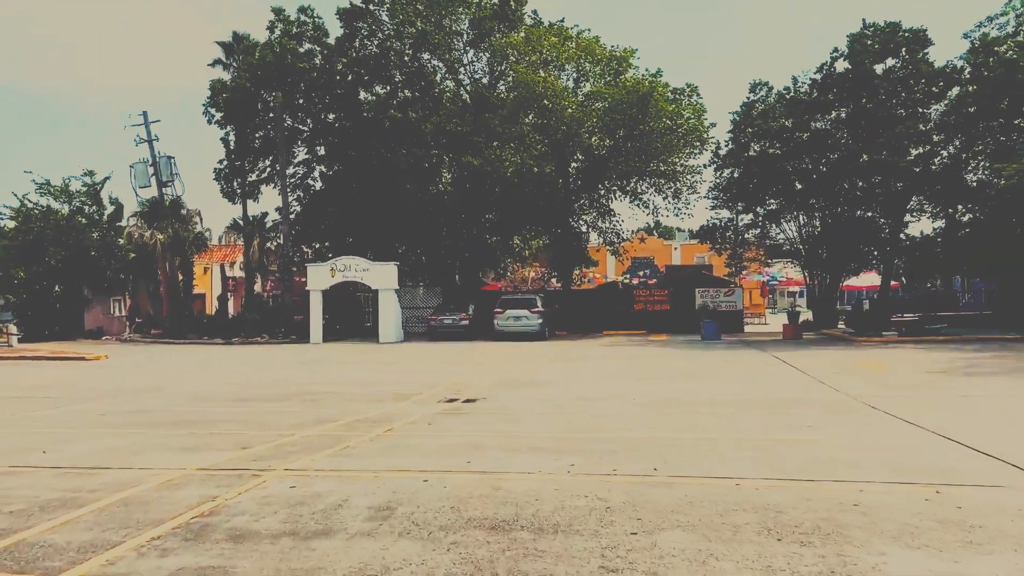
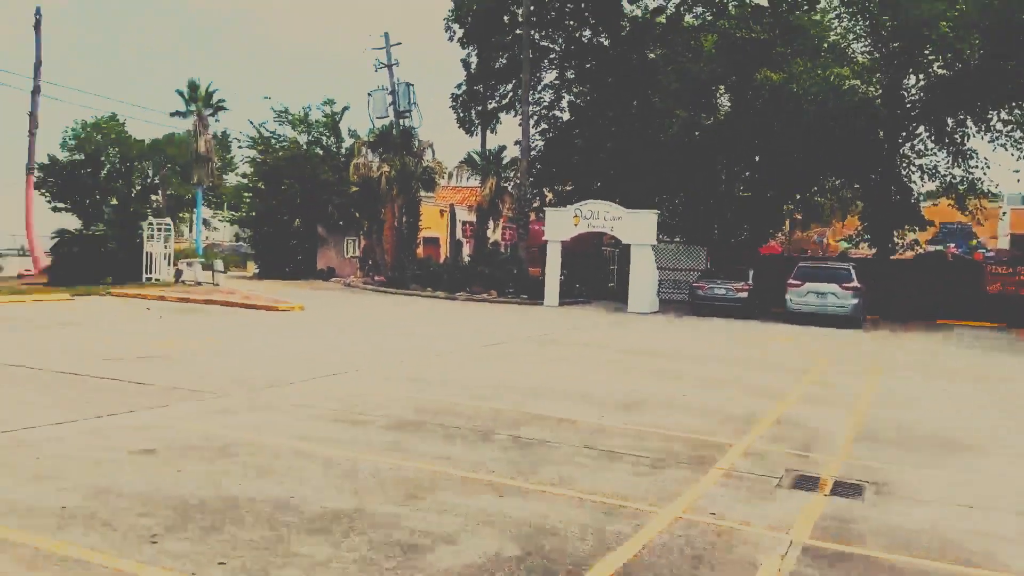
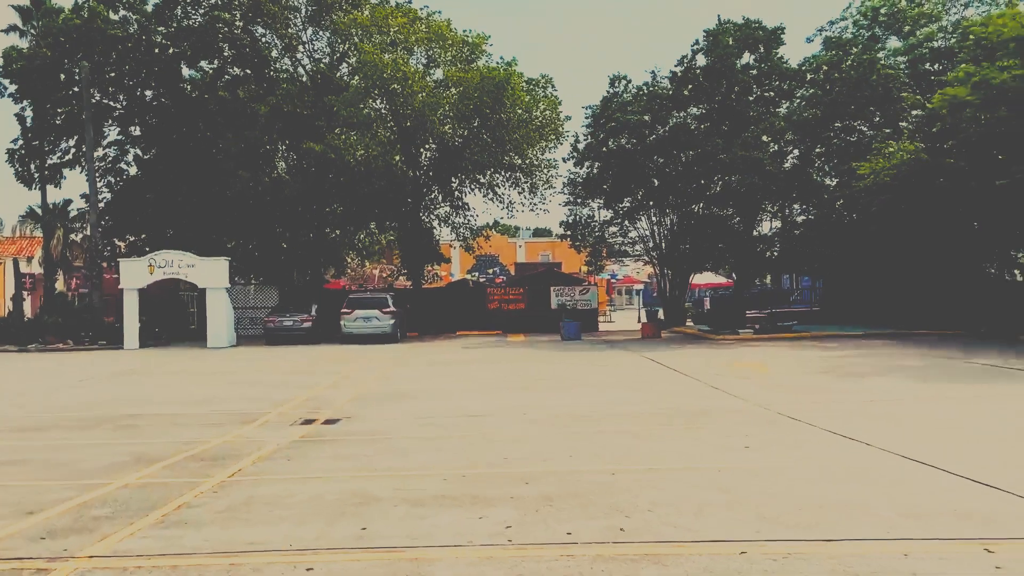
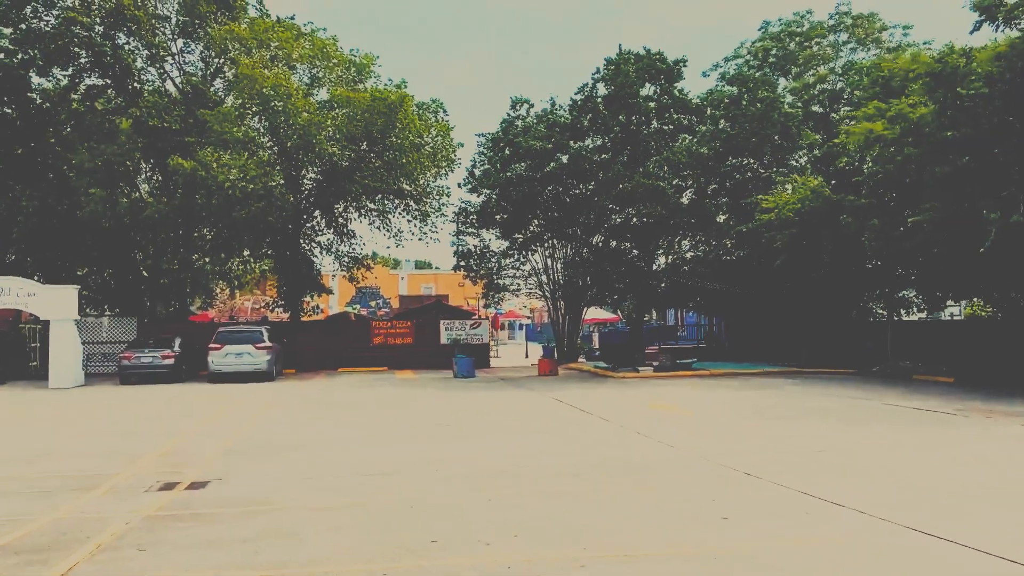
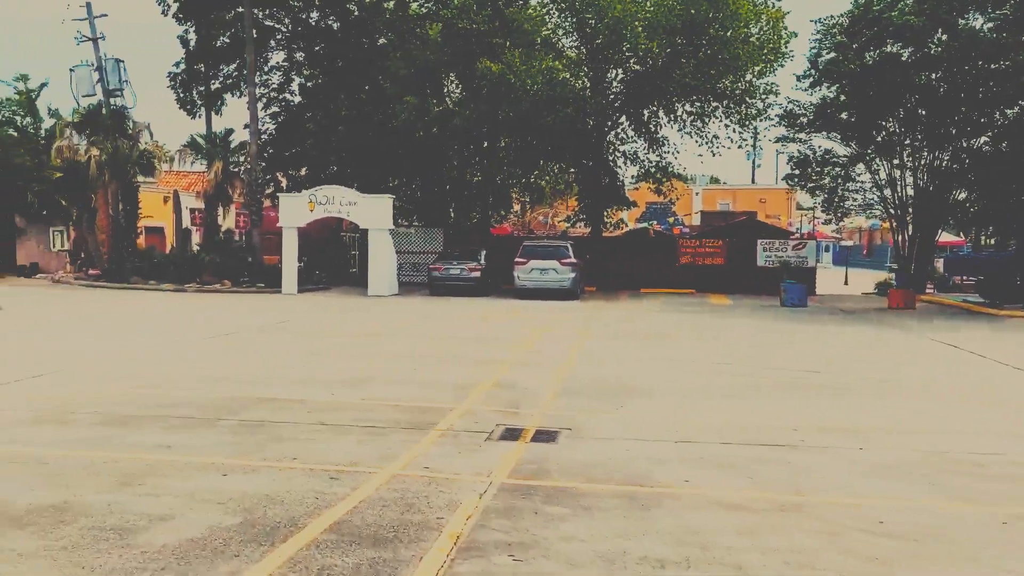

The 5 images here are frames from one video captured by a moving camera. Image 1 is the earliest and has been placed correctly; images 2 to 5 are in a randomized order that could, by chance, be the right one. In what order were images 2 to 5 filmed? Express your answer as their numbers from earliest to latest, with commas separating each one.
3, 4, 5, 2
